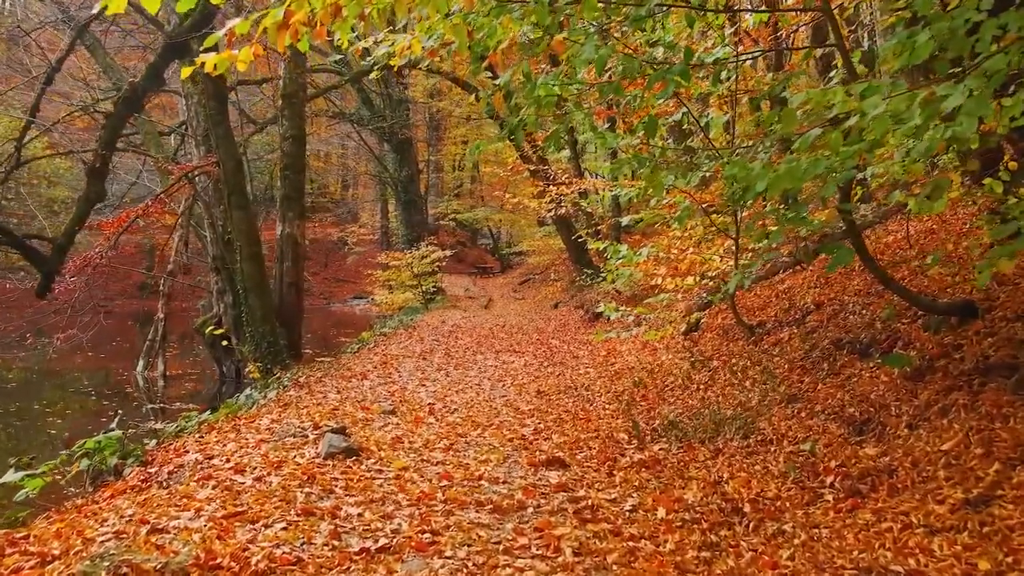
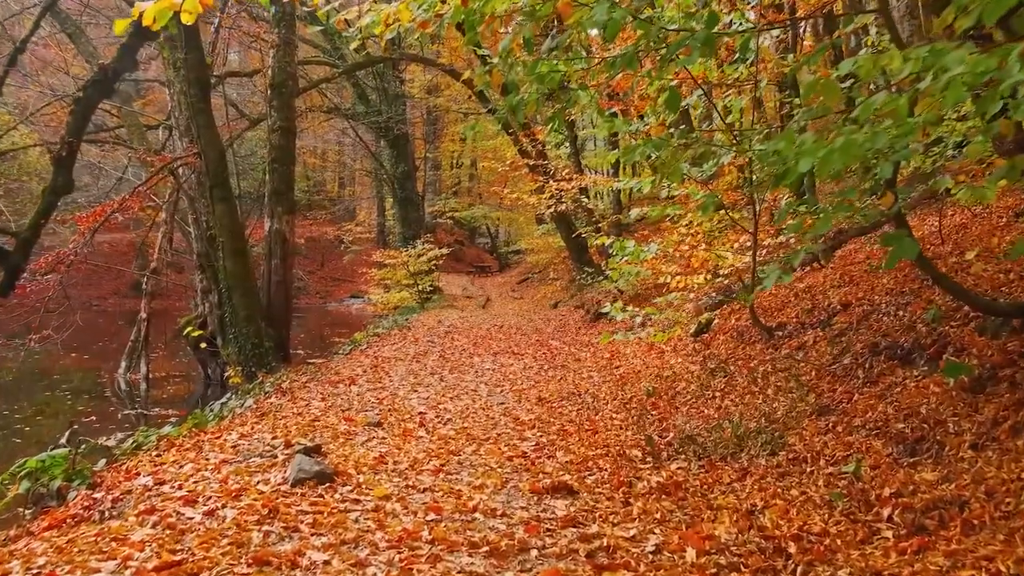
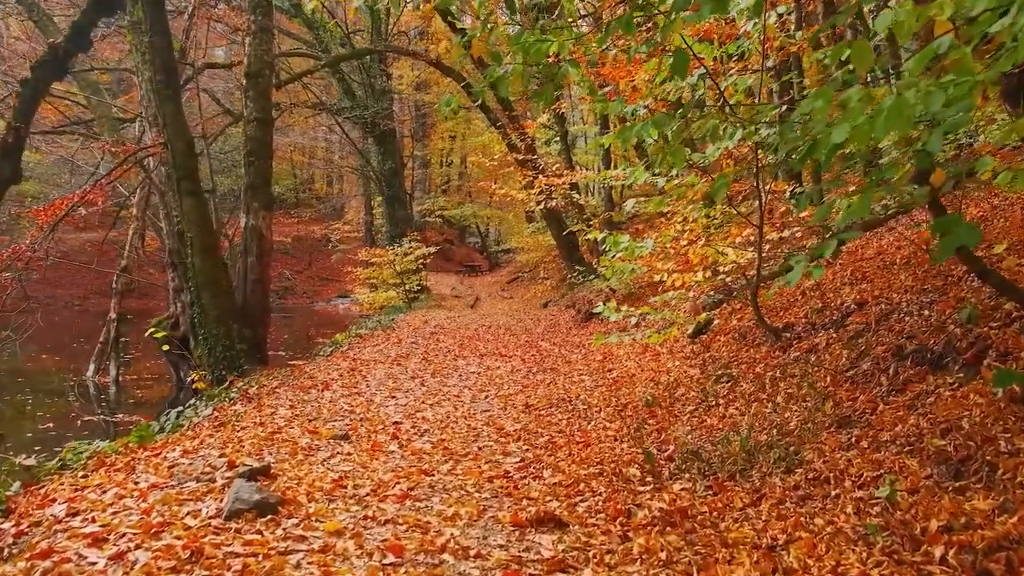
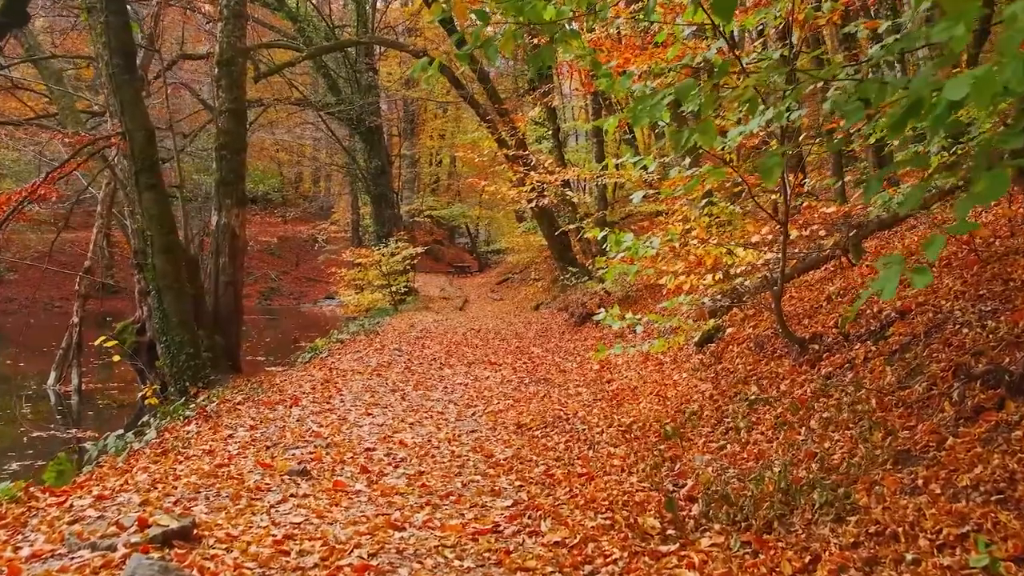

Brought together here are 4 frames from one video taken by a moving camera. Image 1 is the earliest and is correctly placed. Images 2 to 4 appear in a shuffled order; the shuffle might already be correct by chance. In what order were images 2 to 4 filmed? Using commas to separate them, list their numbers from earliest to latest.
2, 3, 4
